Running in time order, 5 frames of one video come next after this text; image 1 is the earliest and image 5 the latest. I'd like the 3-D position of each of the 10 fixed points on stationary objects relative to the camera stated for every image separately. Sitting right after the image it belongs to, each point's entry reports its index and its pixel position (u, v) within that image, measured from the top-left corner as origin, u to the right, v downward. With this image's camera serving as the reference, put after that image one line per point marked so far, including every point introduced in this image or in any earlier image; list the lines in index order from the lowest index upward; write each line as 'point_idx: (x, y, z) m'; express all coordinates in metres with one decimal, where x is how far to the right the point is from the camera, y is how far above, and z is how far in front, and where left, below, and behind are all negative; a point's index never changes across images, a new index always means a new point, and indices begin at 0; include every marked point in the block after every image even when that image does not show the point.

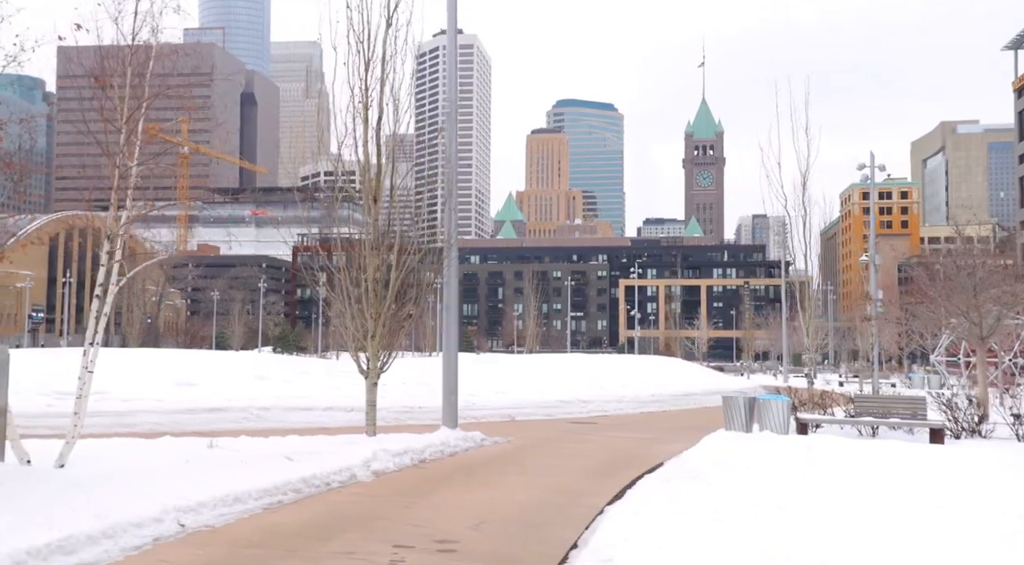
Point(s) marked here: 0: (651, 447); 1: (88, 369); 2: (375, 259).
0: (+2.4, -2.8, +16.6) m
1: (-4.4, -0.9, +10.2) m
2: (-2.1, +0.4, +15.2) m
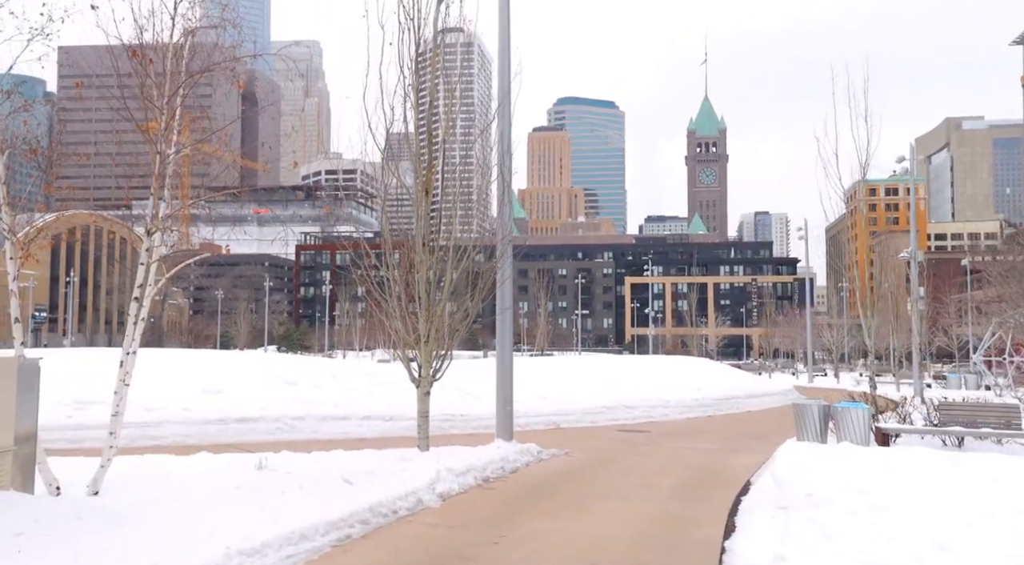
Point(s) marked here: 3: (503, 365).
0: (+3.3, -2.8, +15.2) m
1: (-3.5, -0.9, +8.8) m
2: (-1.2, +0.4, +13.8) m
3: (-0.1, -1.2, +14.9) m
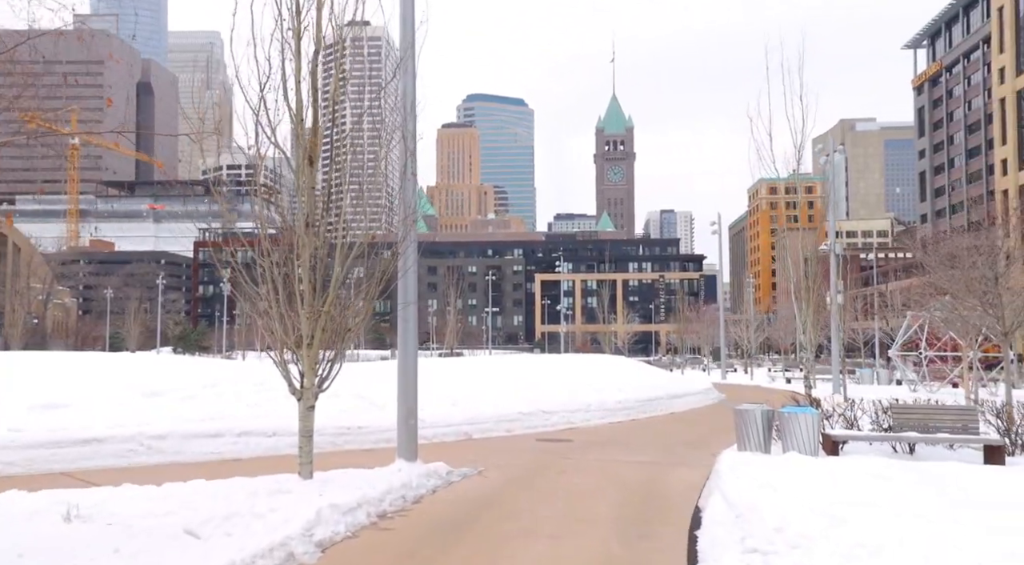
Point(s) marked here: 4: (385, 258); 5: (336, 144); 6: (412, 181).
0: (+2.0, -2.7, +13.2) m
1: (-4.2, -0.8, +6.2) m
2: (-2.4, +0.5, +11.4) m
3: (-1.4, -1.1, +12.6) m
4: (-1.6, +0.3, +12.1) m
5: (-2.1, +1.7, +11.8) m
6: (-1.3, +1.3, +12.8) m
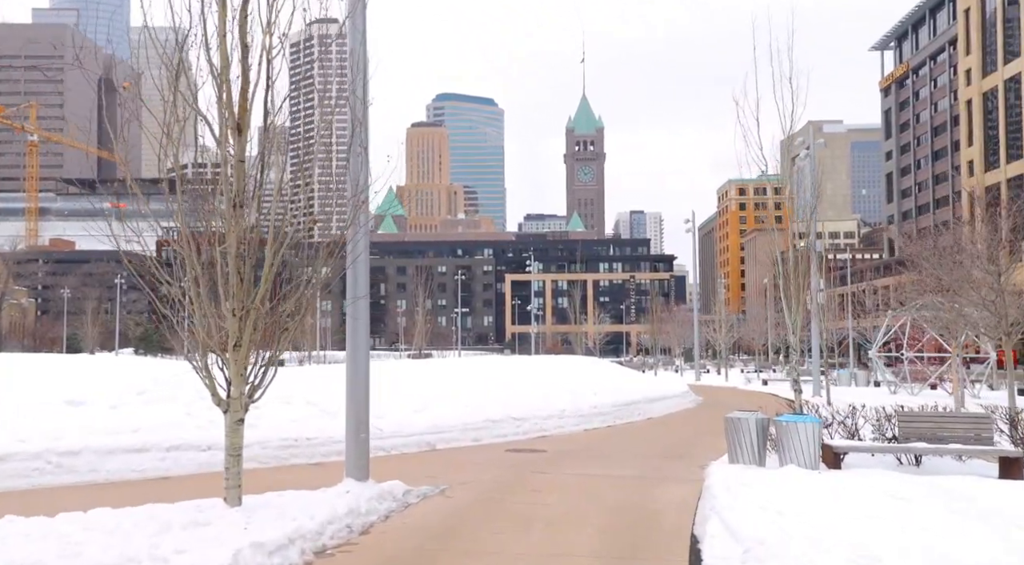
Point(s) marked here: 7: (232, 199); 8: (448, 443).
0: (+1.6, -2.6, +11.7) m
1: (-4.4, -0.7, +4.5) m
2: (-2.7, +0.6, +9.7) m
3: (-1.8, -1.0, +11.0) m
4: (-2.0, +0.4, +10.4) m
5: (-2.5, +1.7, +10.2) m
6: (-1.7, +1.4, +11.2) m
7: (-2.8, +0.8, +9.7) m
8: (-1.0, -2.7, +16.2) m
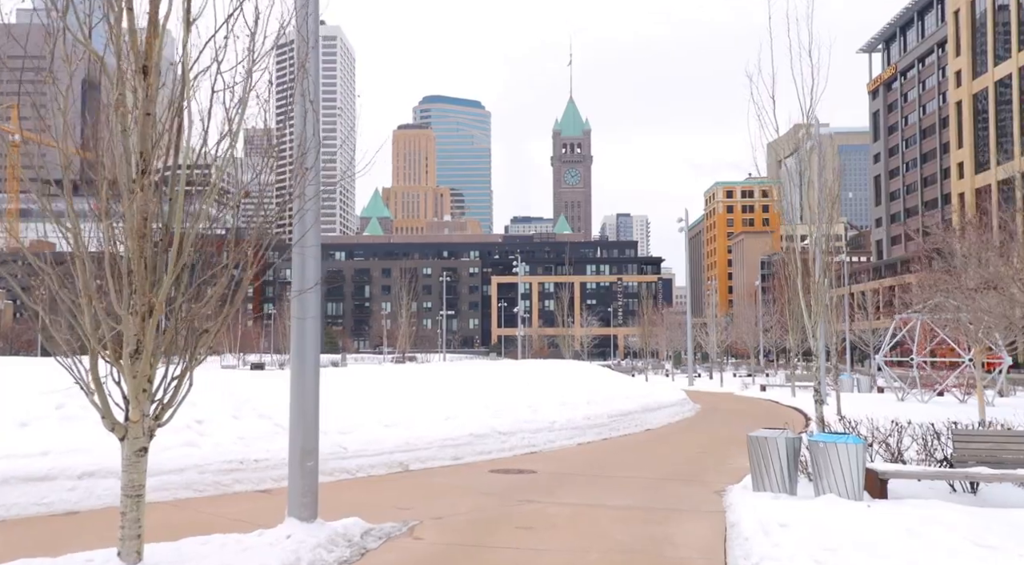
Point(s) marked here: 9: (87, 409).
0: (+1.5, -2.5, +9.7) m
1: (-4.4, -0.6, +2.4) m
2: (-2.8, +0.7, +7.6) m
3: (-1.9, -0.9, +8.9) m
4: (-2.1, +0.5, +8.3) m
5: (-2.6, +1.8, +8.1) m
6: (-1.8, +1.5, +9.1) m
7: (-2.9, +0.9, +7.6) m
8: (-1.3, -2.6, +14.1) m
9: (-5.4, -1.6, +12.1) m
